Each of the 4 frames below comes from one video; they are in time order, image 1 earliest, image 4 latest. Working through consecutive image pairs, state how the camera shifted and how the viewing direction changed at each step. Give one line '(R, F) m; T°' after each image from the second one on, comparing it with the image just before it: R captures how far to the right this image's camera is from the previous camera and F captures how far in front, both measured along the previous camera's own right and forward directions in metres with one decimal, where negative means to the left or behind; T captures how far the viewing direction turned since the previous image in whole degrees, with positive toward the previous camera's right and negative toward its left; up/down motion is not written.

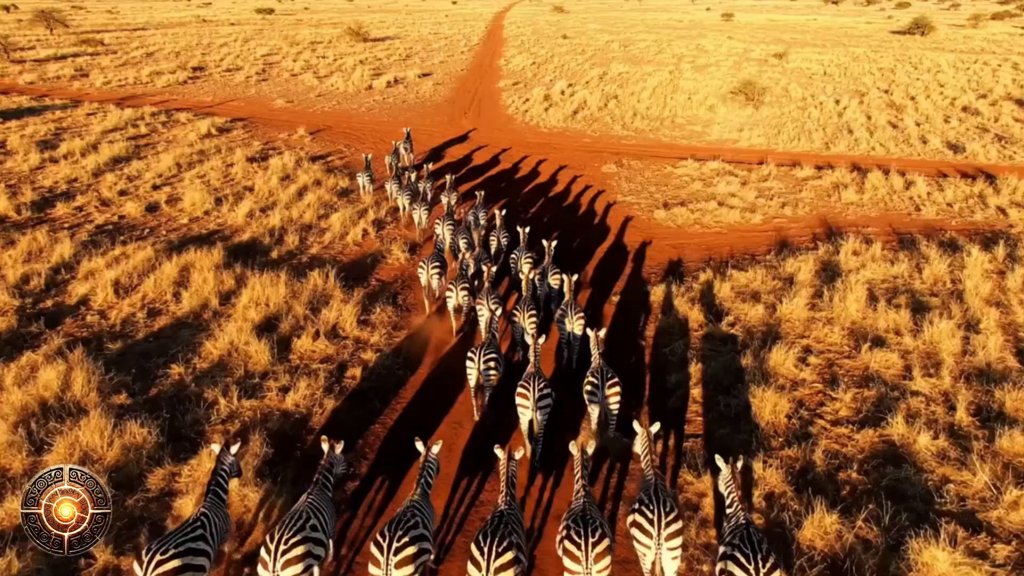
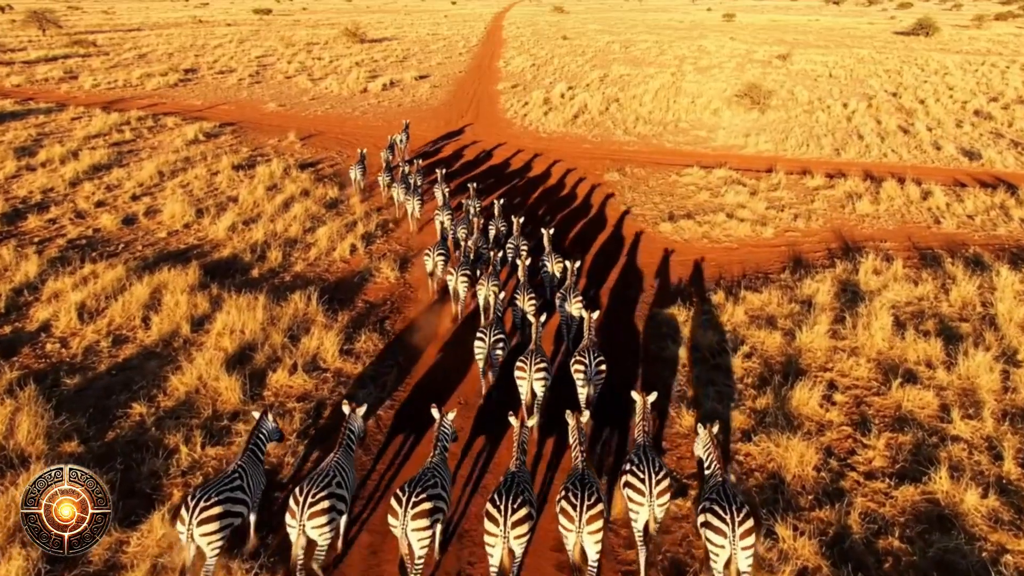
(0.0, +0.8) m; 0°
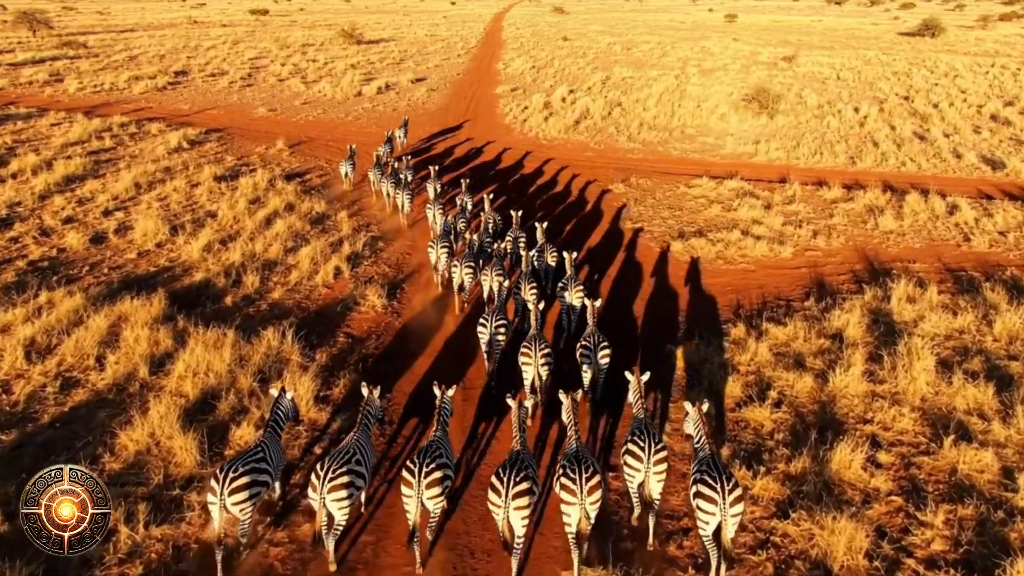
(0.0, +1.0) m; 0°
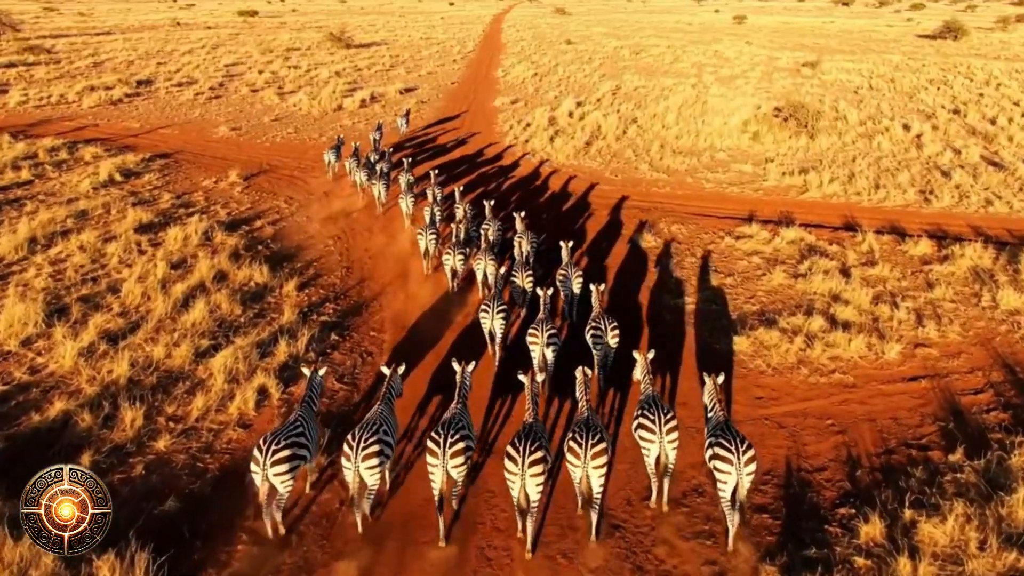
(0.0, +3.6) m; 0°
